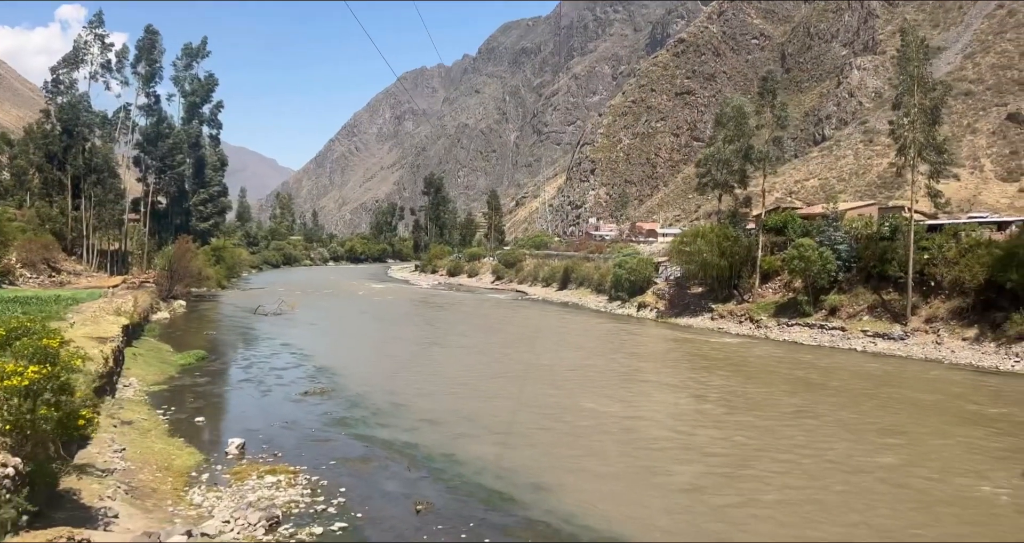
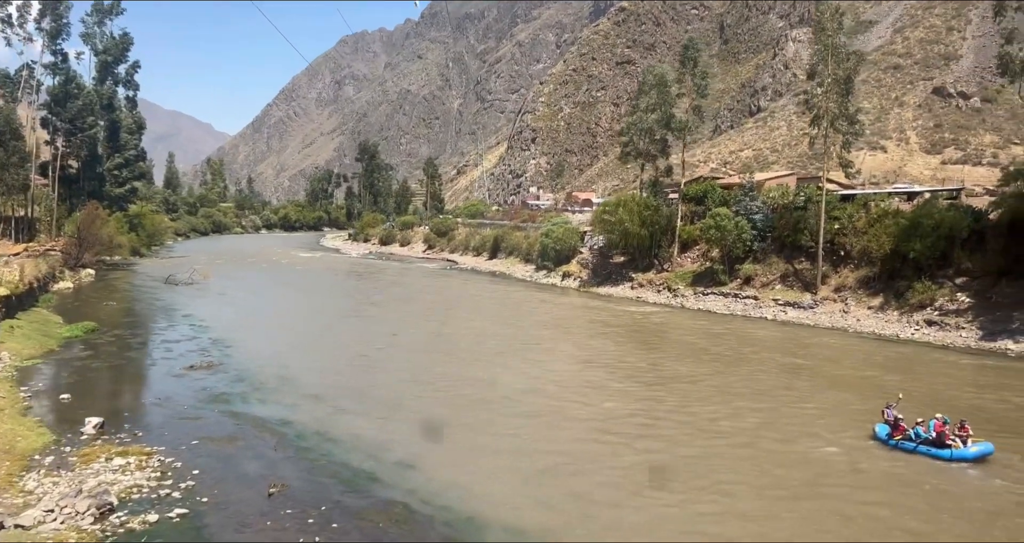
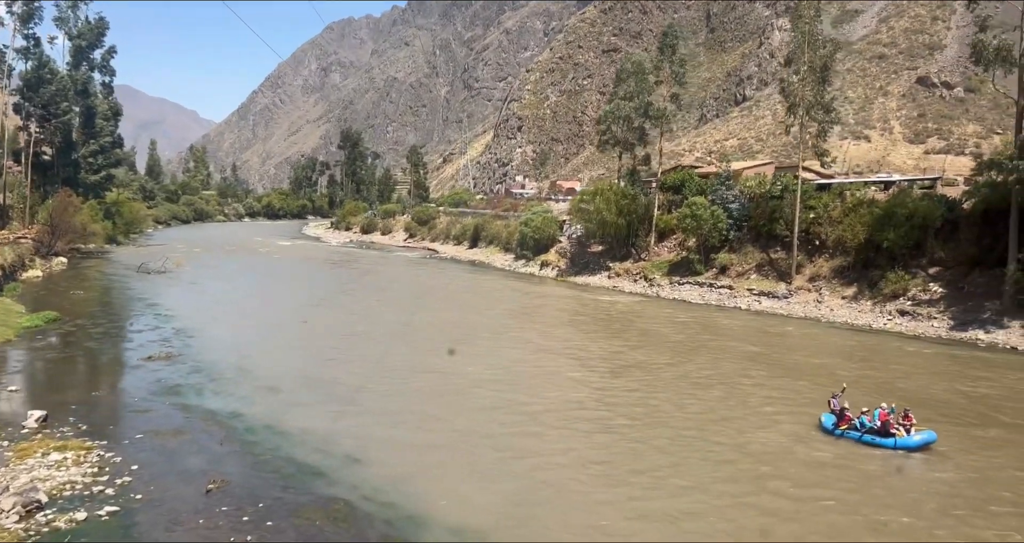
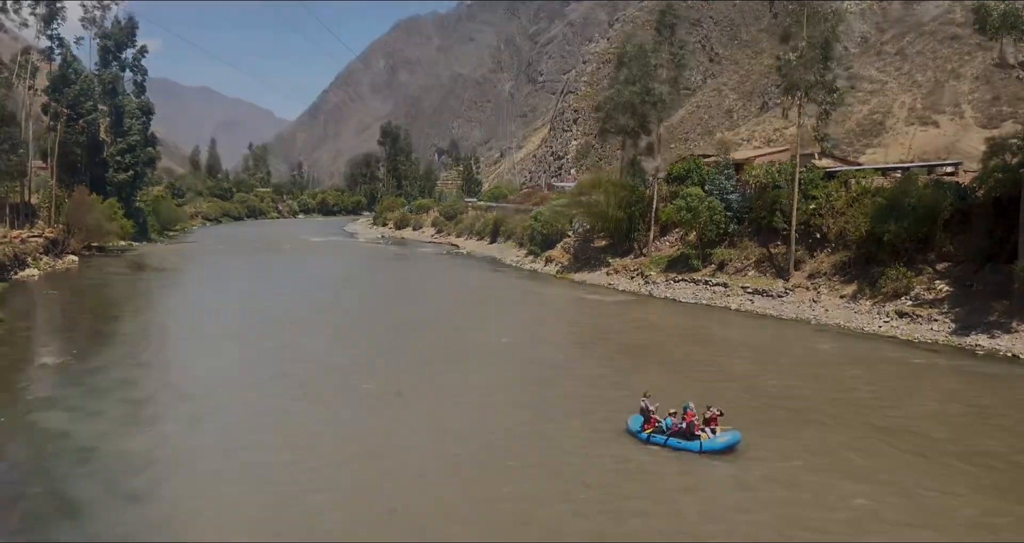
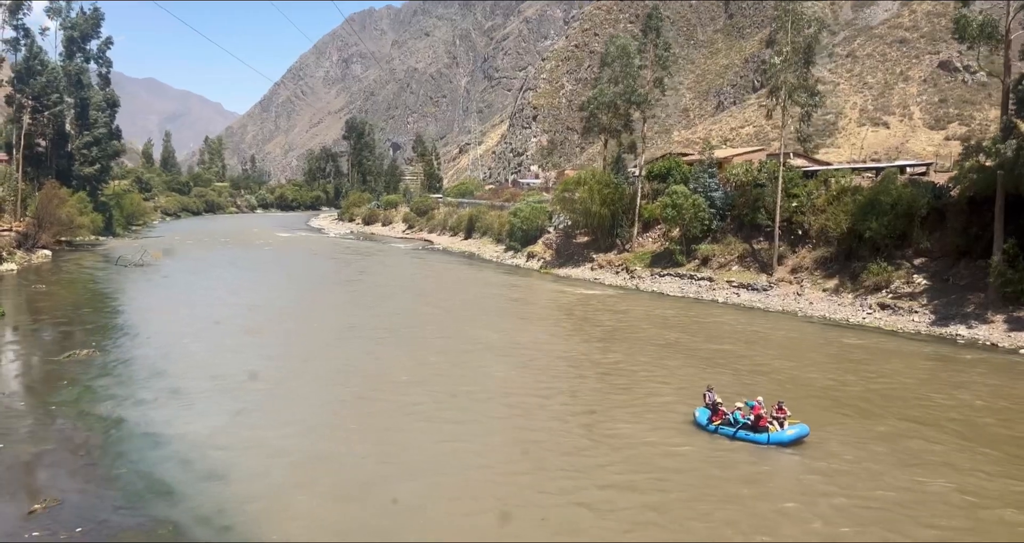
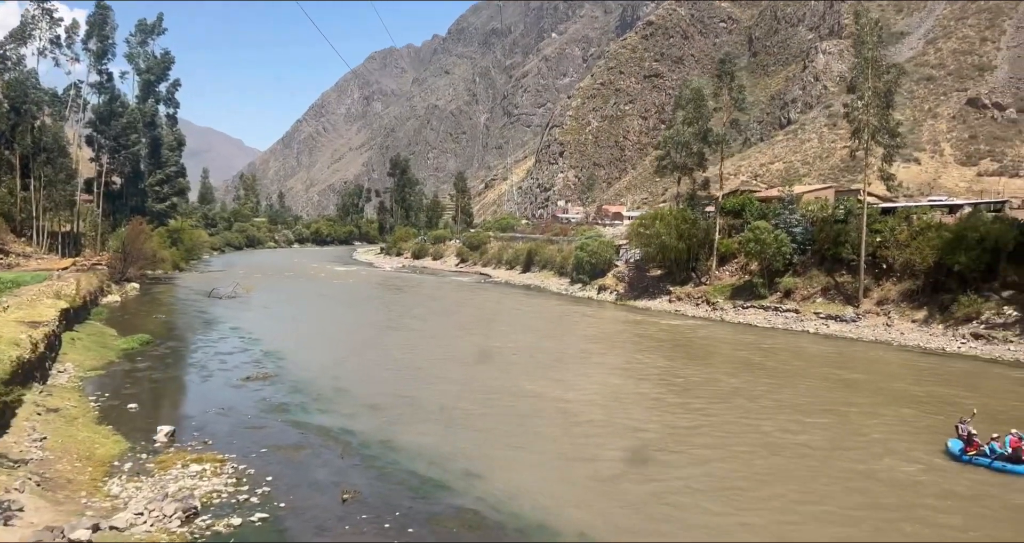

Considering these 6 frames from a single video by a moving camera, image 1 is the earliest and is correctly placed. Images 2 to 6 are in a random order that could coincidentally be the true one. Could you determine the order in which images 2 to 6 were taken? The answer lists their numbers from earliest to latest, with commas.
6, 2, 3, 5, 4
